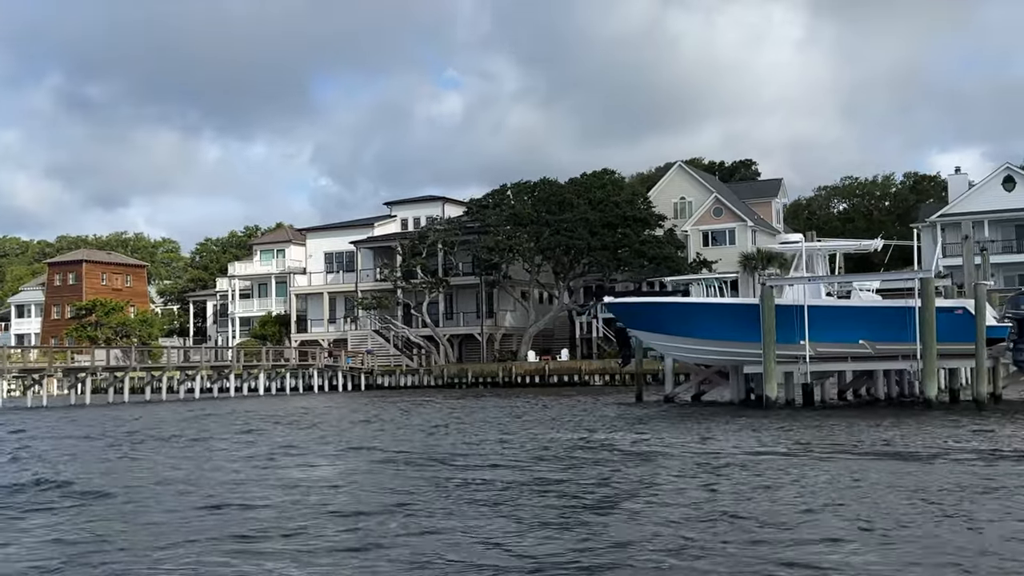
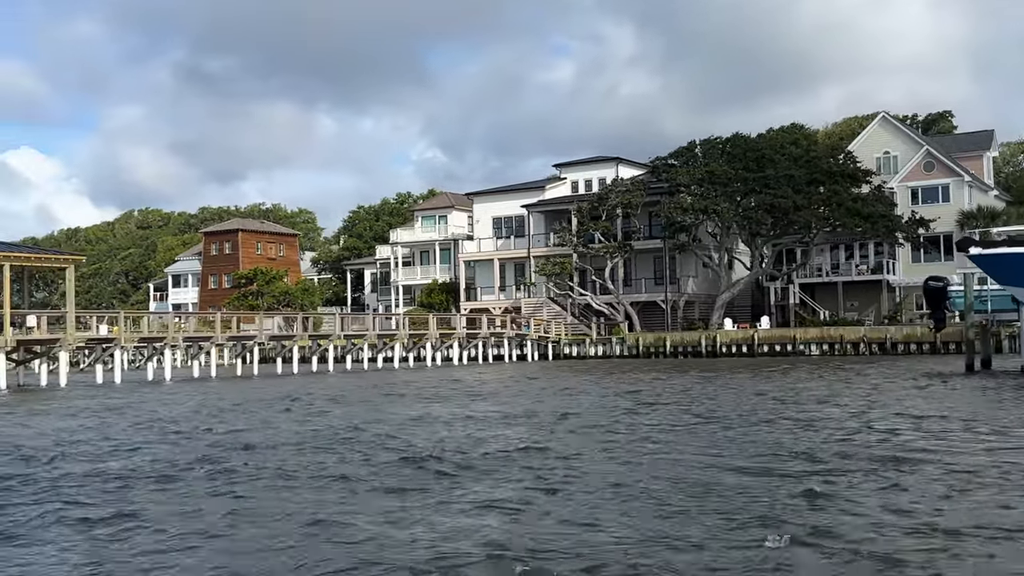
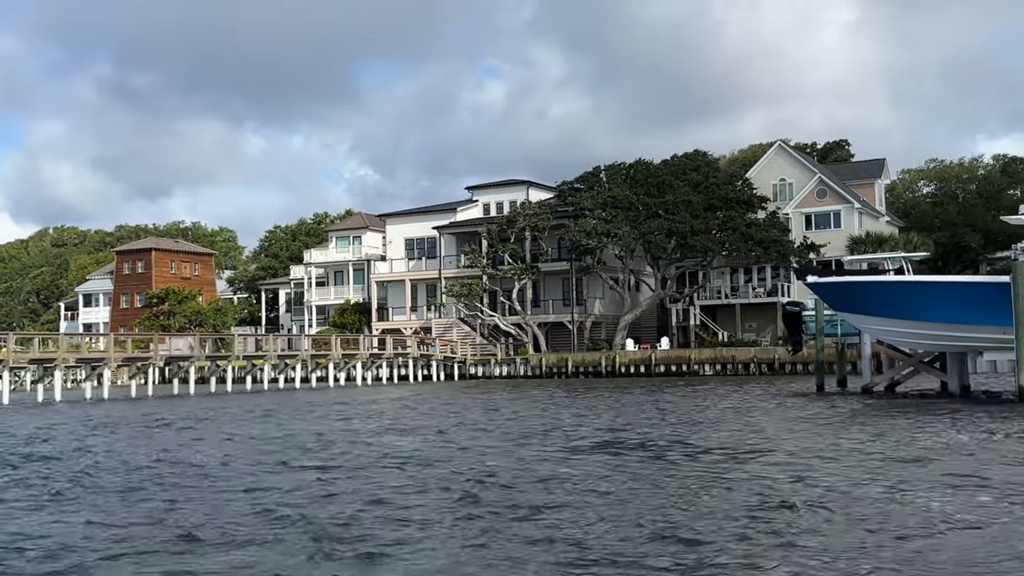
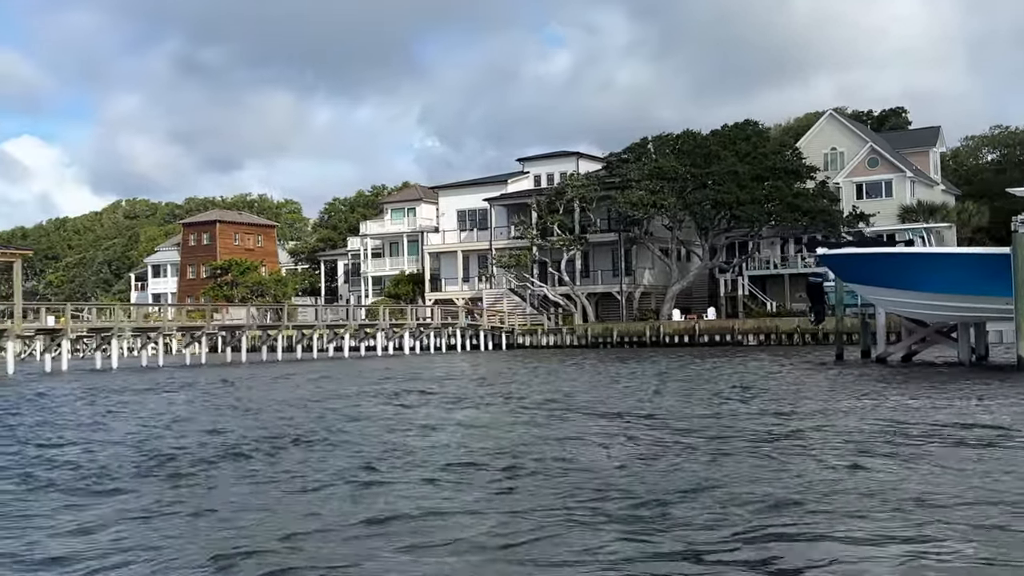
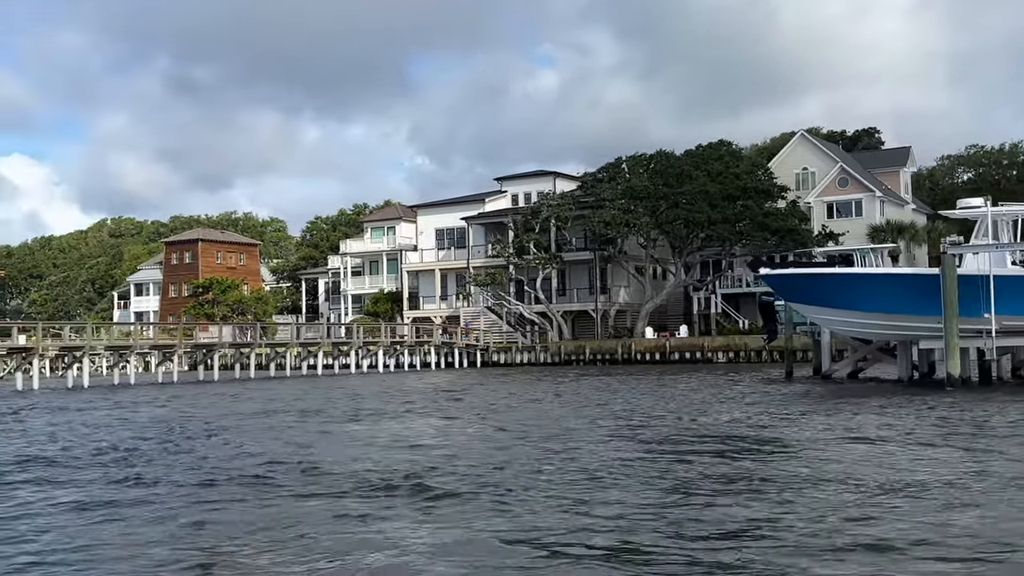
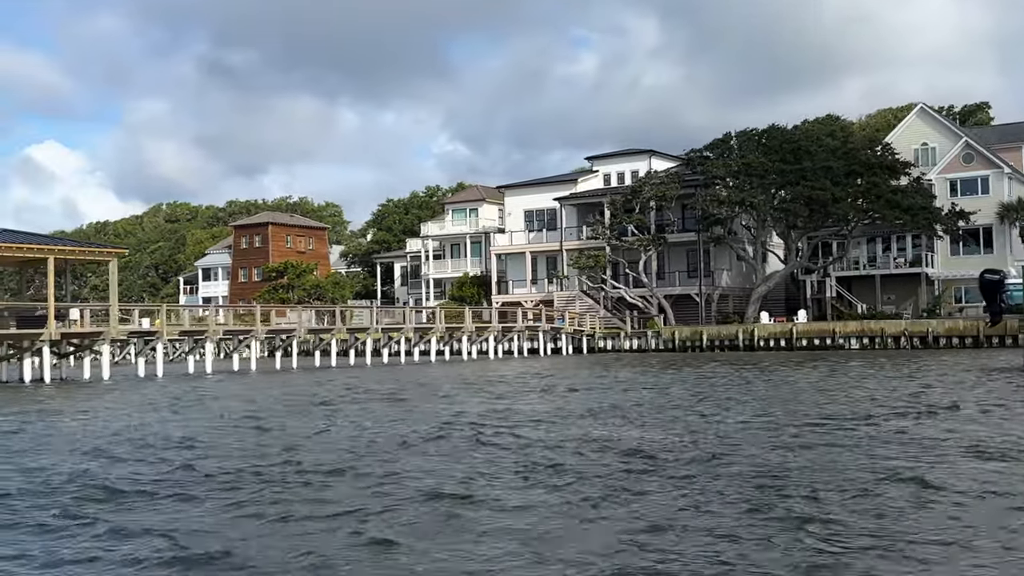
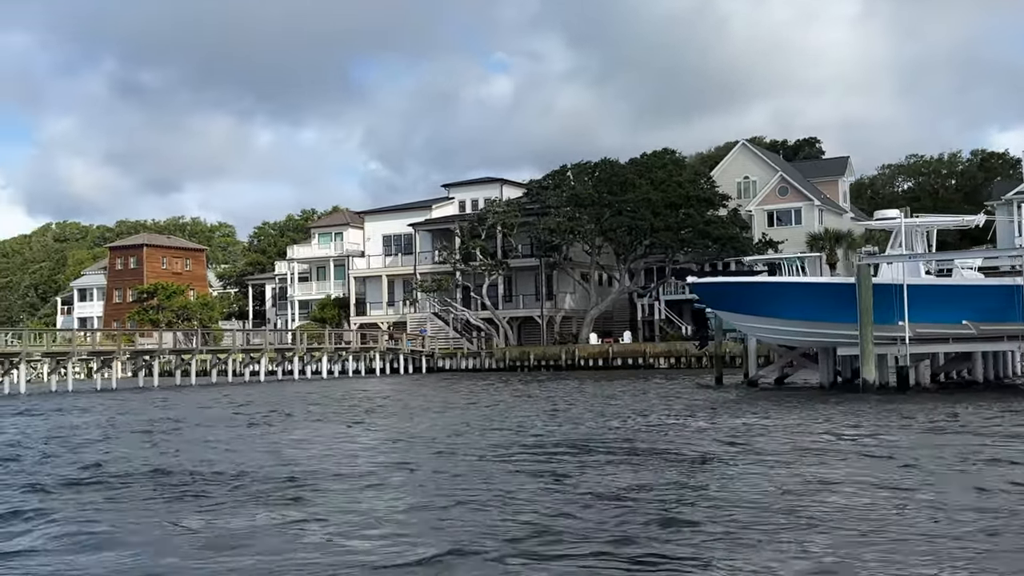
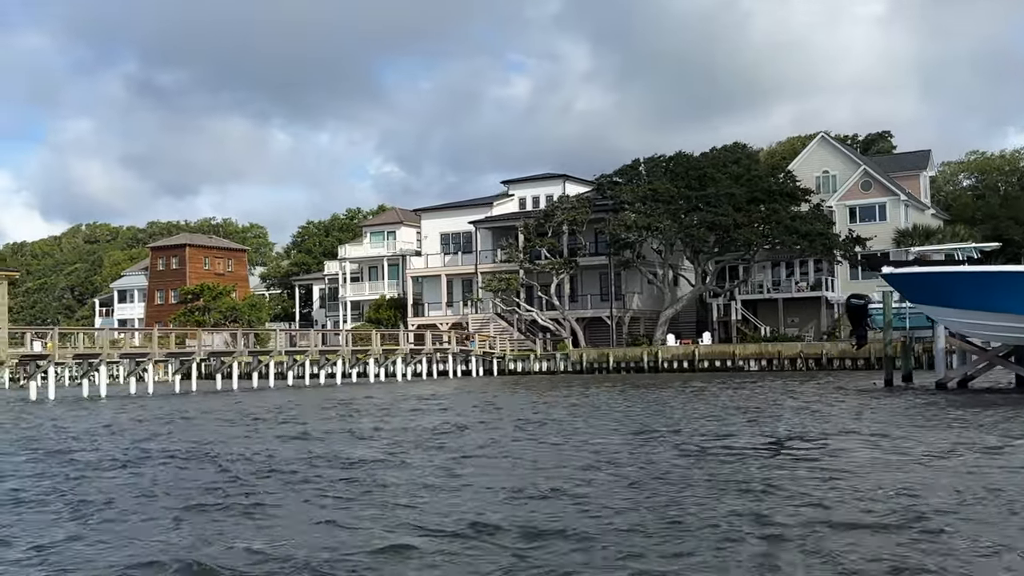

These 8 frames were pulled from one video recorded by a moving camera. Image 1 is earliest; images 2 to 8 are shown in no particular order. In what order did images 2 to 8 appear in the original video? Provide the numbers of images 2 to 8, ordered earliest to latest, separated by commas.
7, 5, 4, 3, 8, 2, 6
